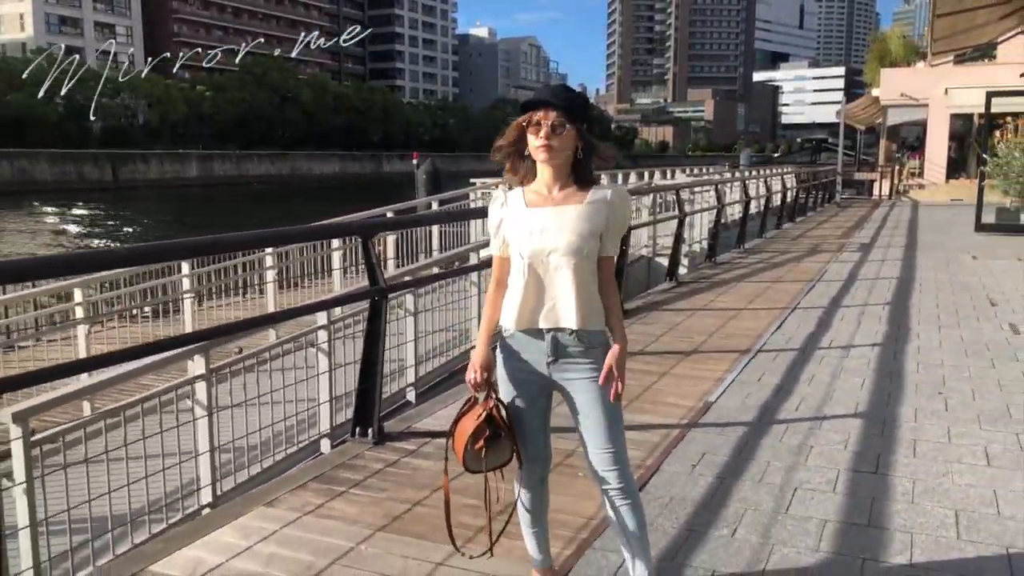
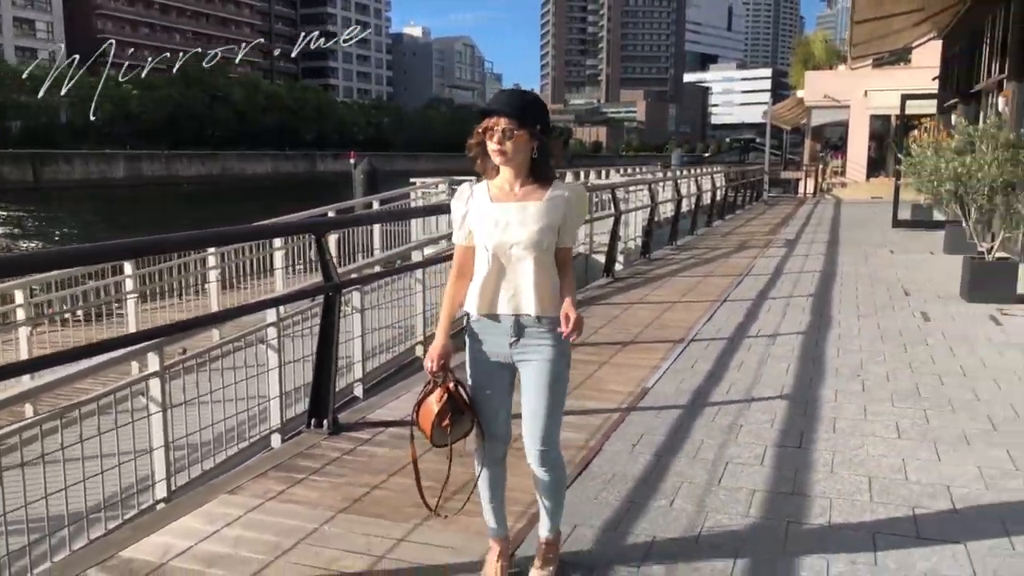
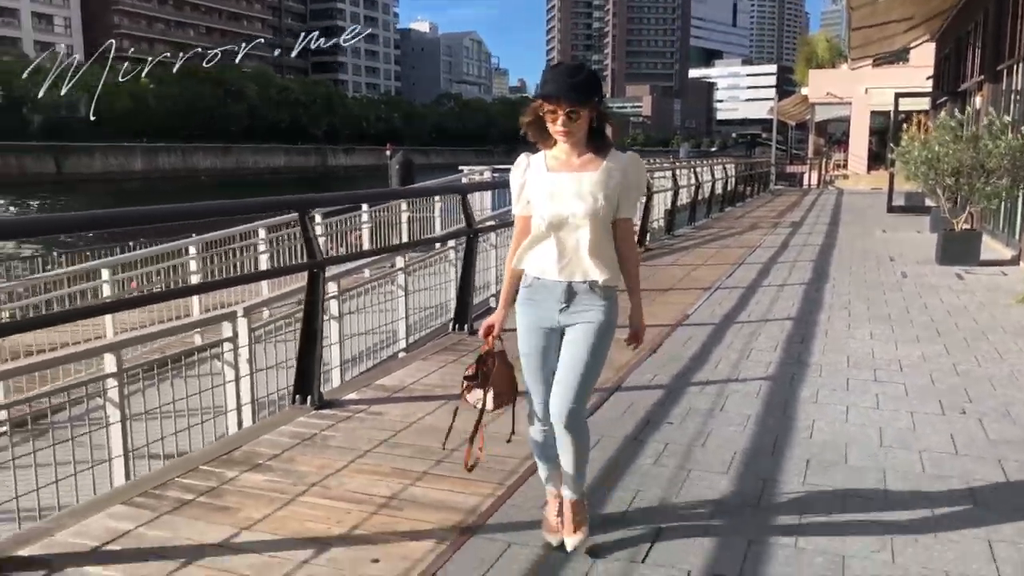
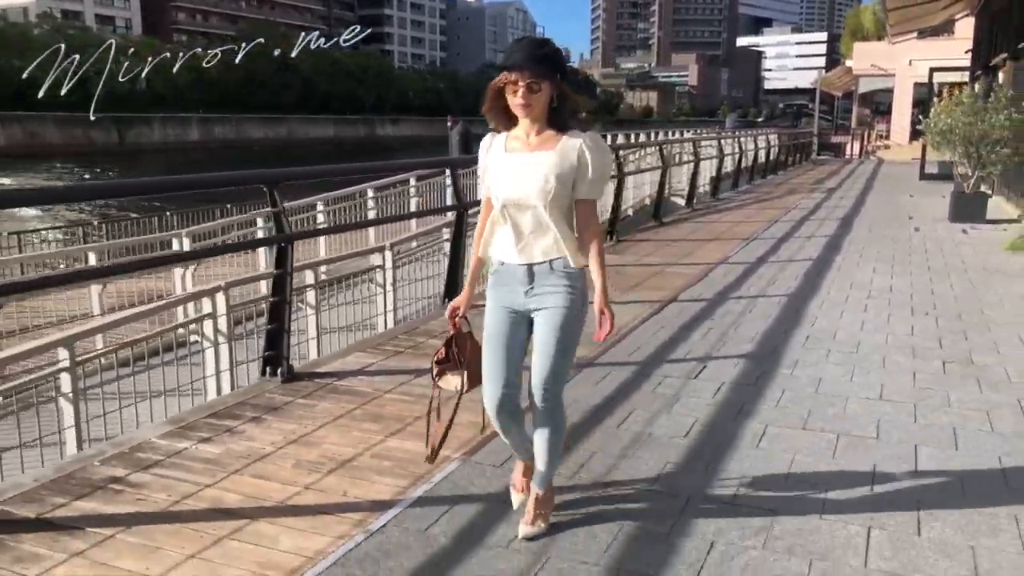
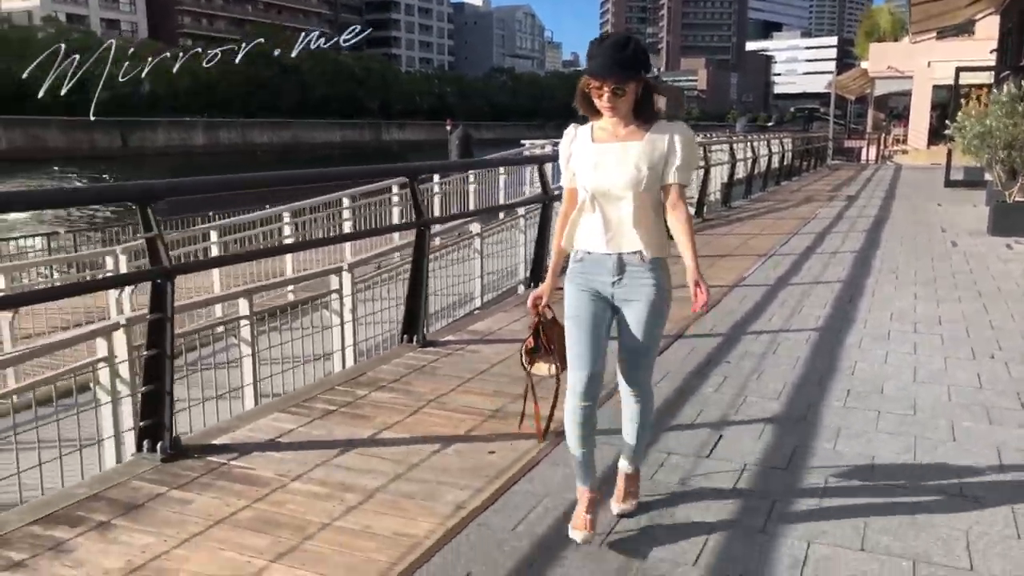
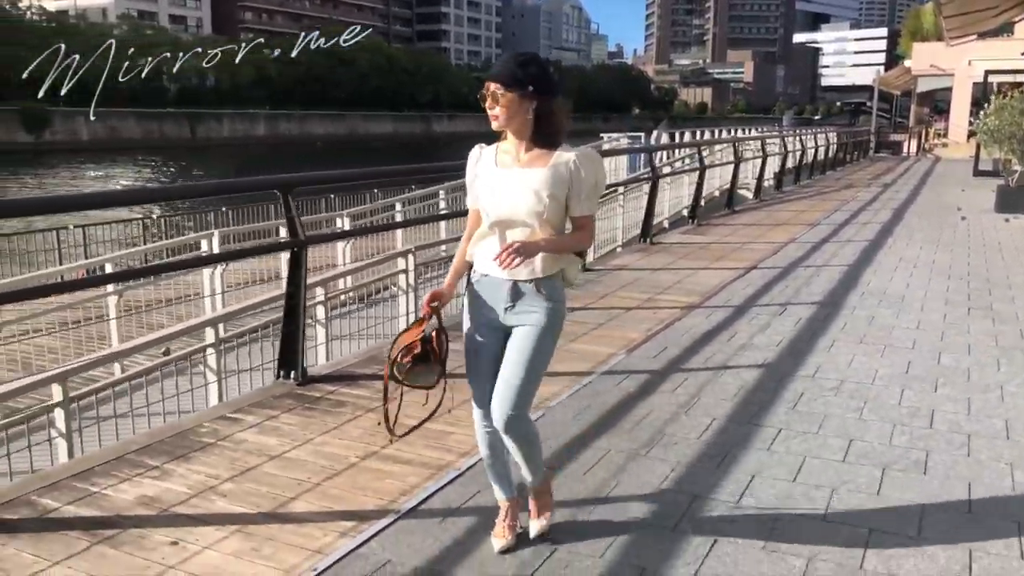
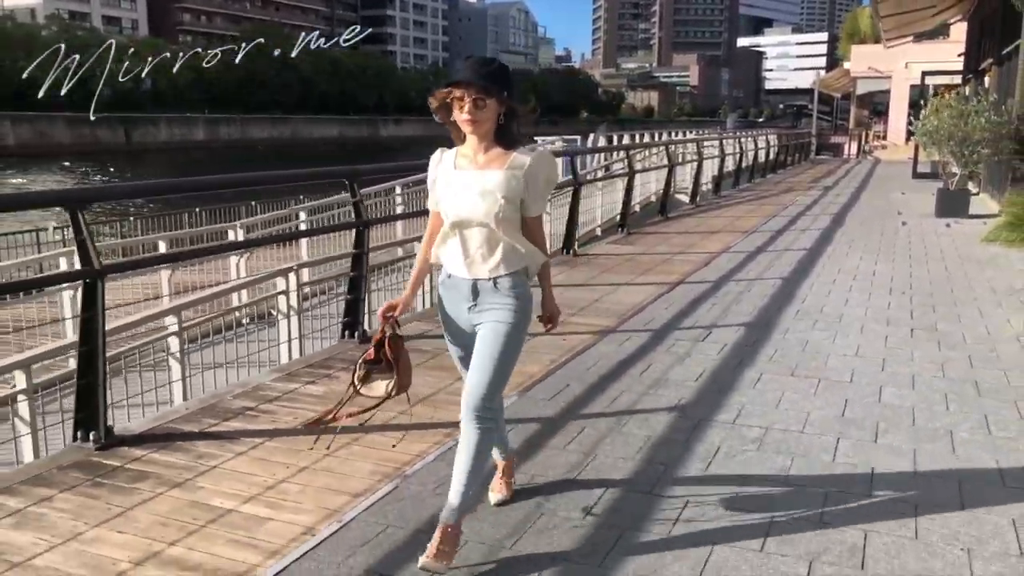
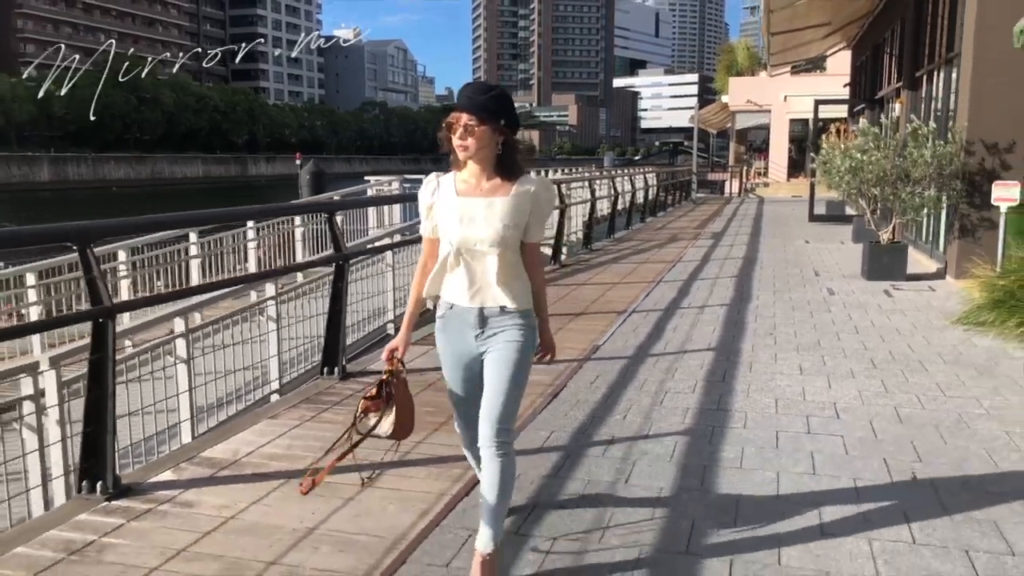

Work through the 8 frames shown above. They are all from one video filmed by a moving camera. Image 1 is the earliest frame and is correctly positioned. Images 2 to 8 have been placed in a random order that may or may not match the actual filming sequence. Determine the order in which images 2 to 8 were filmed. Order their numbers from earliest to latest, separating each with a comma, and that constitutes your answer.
2, 8, 3, 5, 4, 7, 6
